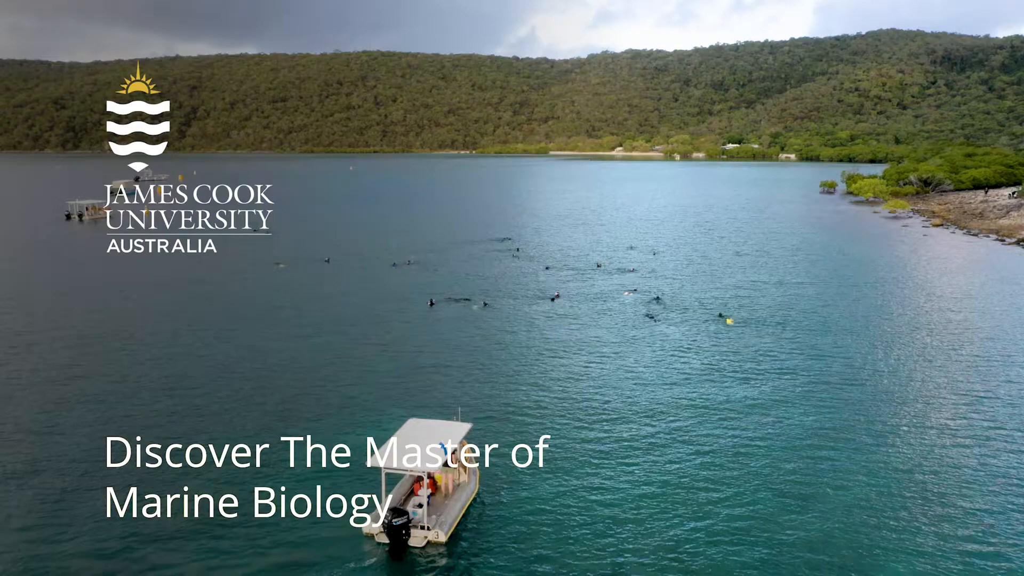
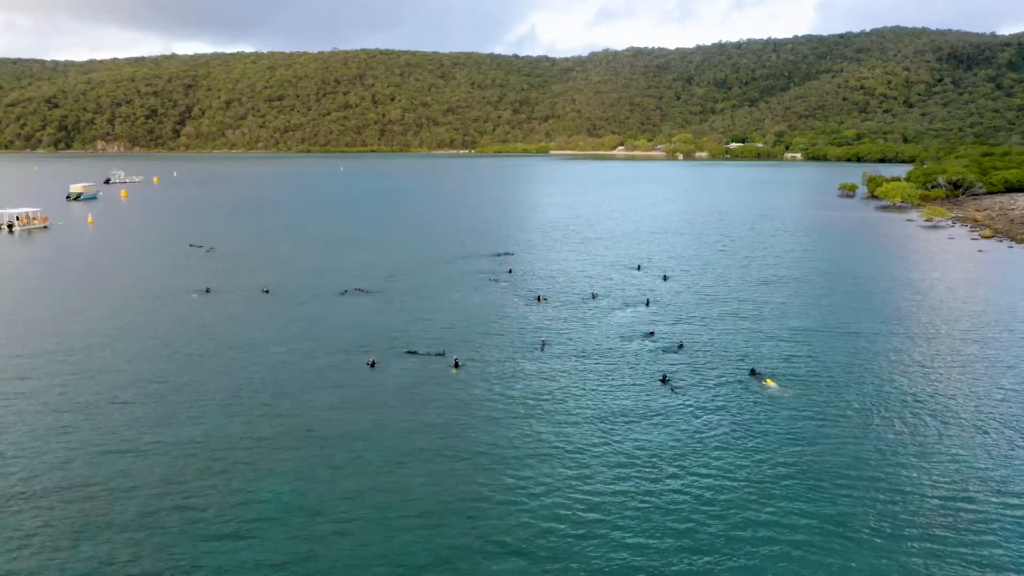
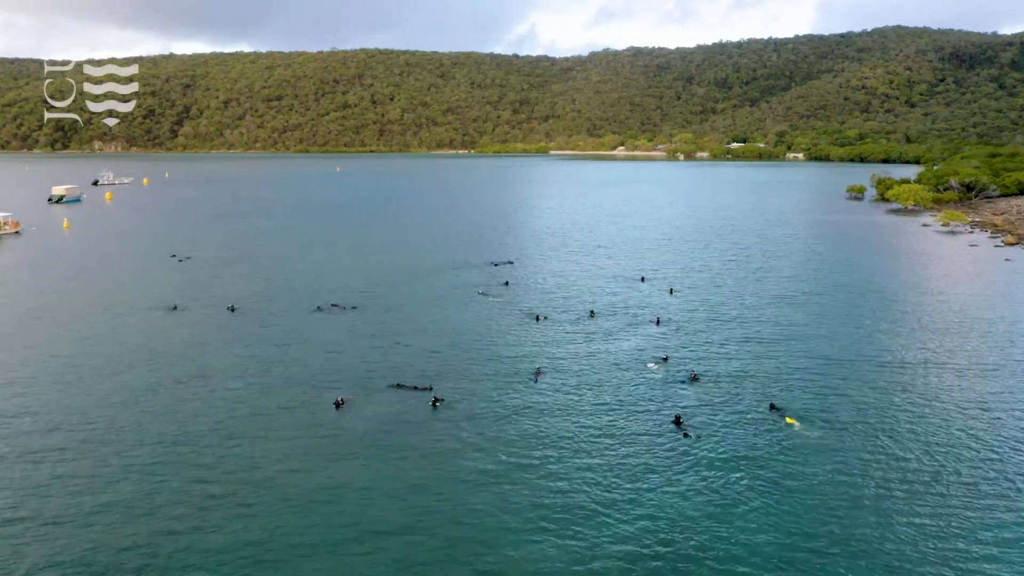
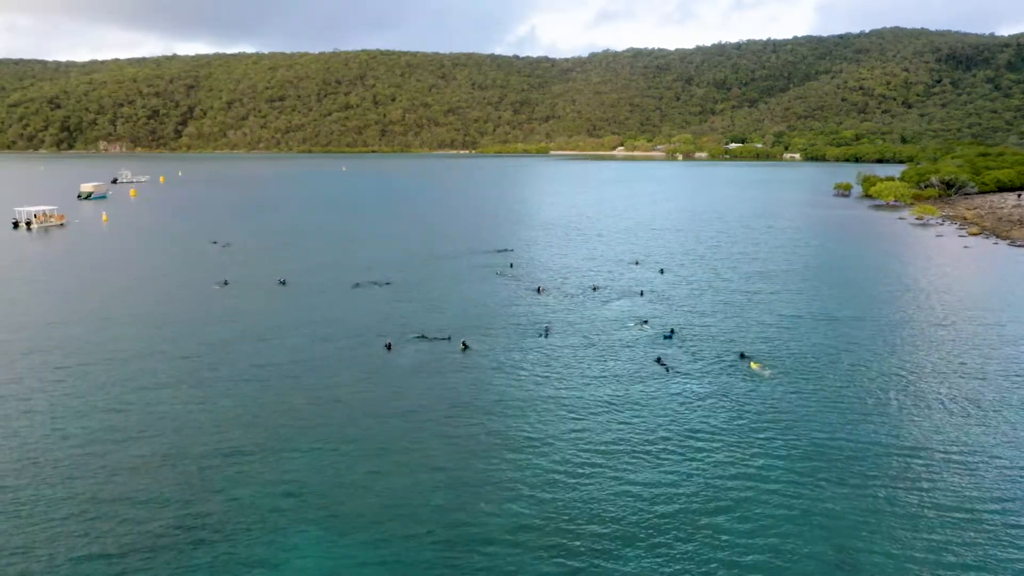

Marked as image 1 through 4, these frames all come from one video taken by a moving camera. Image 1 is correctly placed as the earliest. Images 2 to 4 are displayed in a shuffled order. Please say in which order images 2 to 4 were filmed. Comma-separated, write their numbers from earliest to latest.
4, 2, 3
